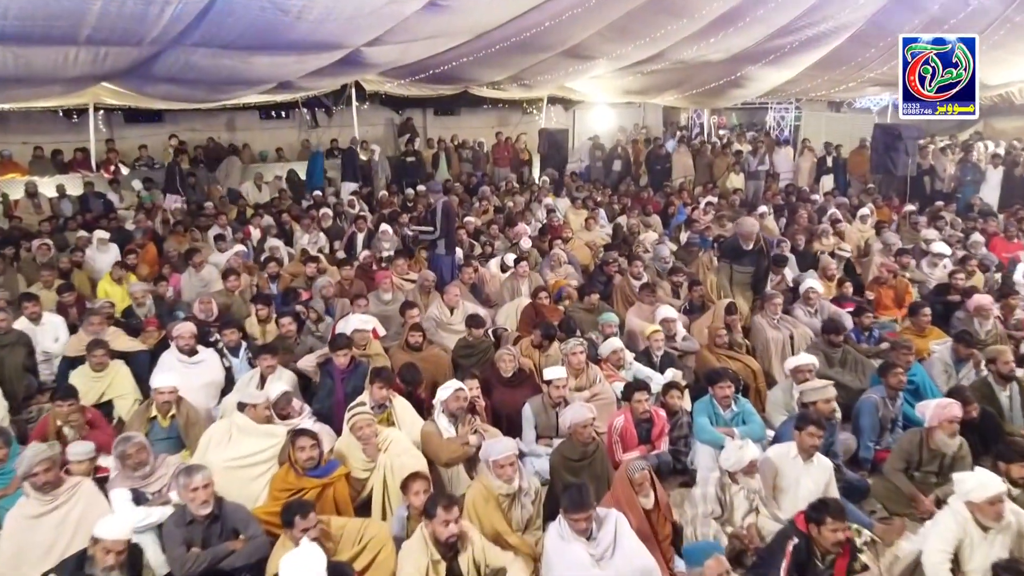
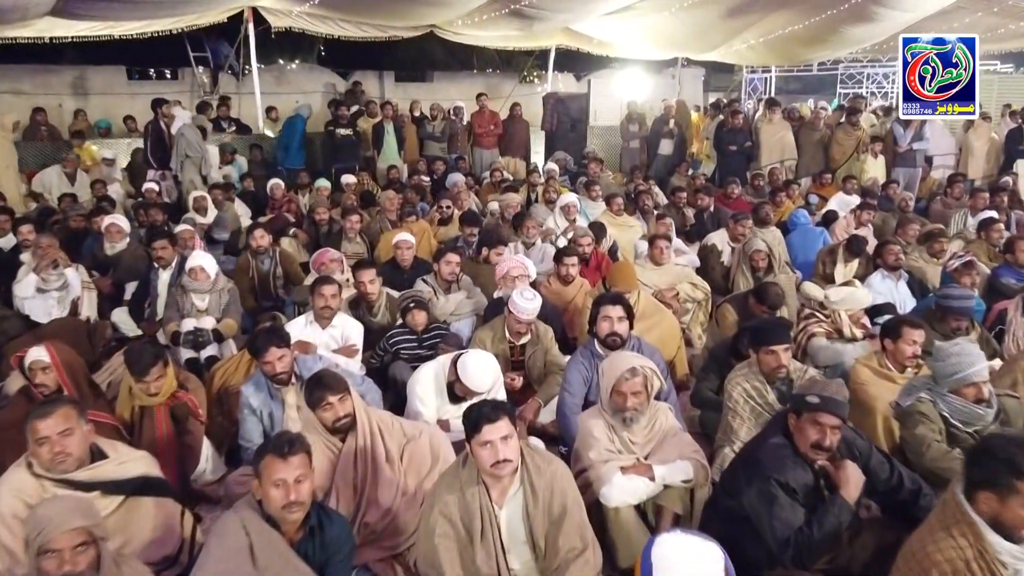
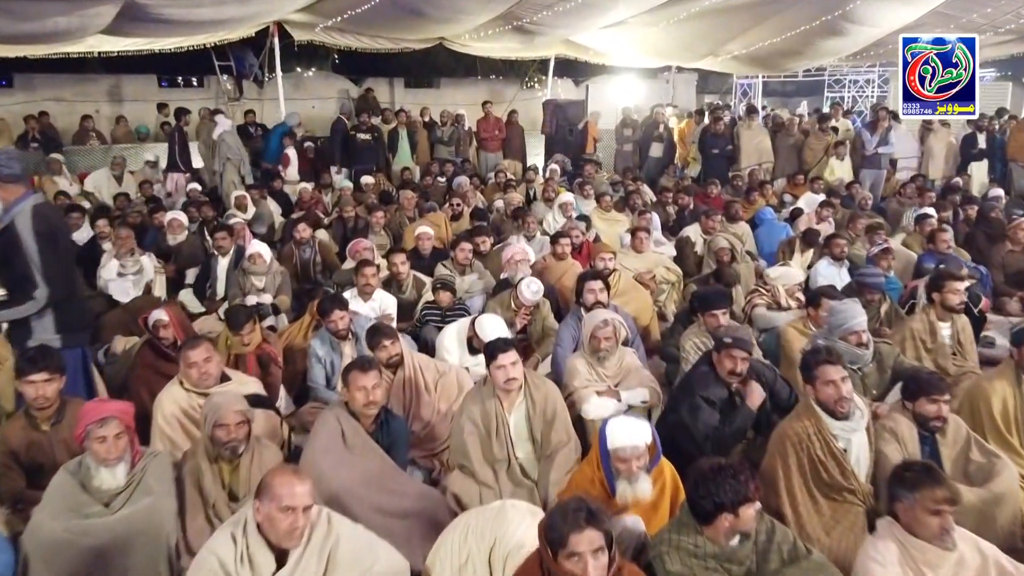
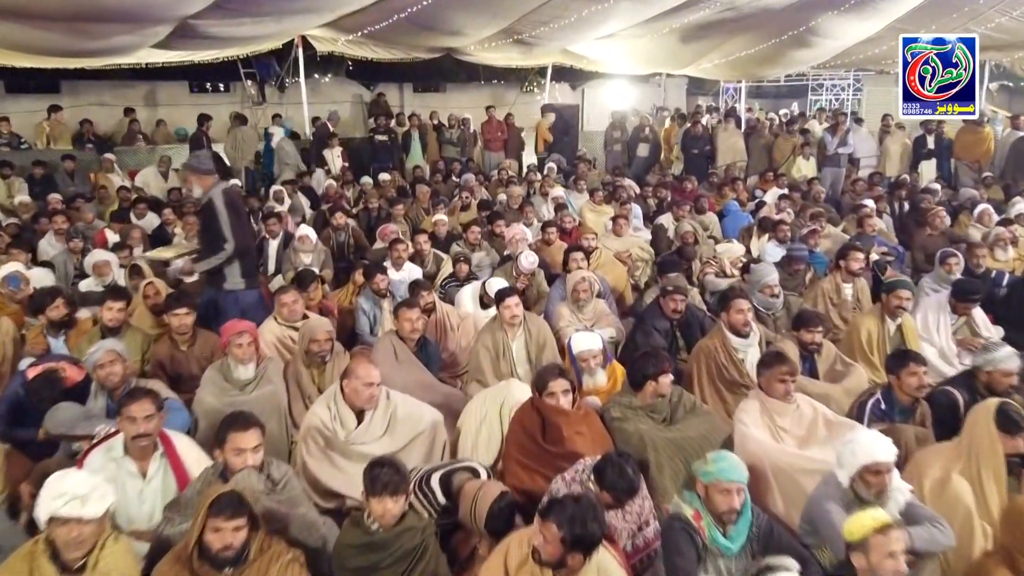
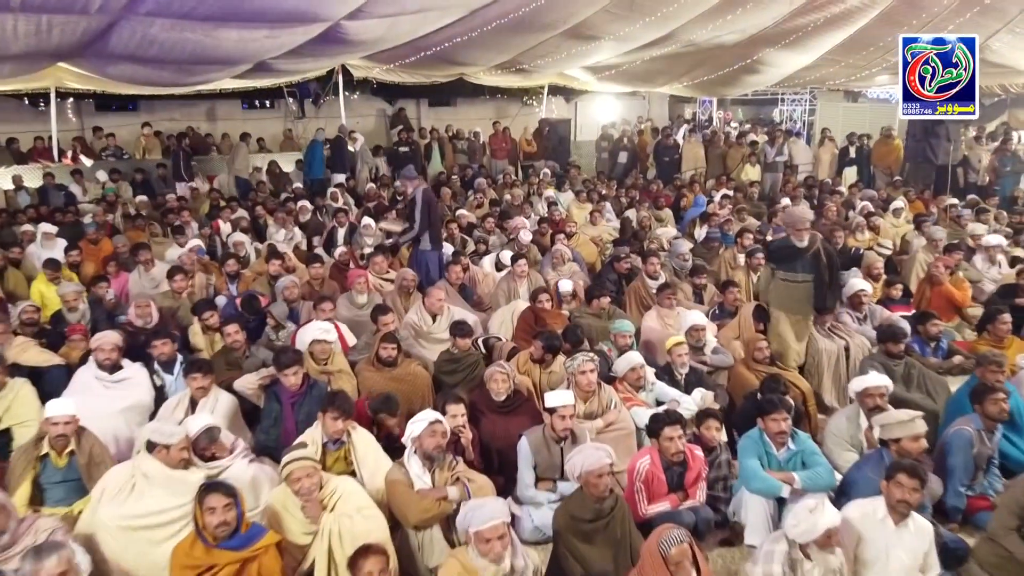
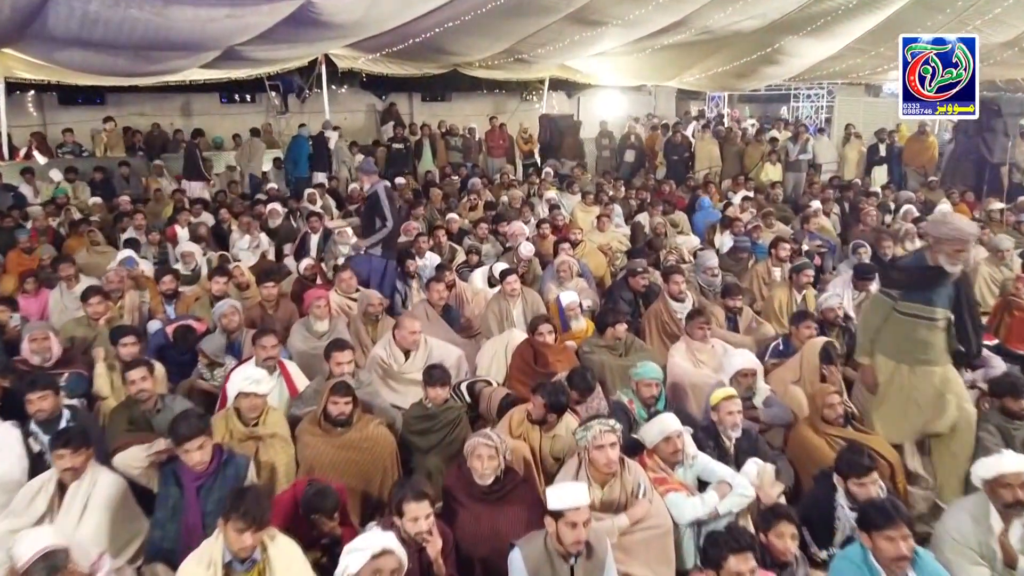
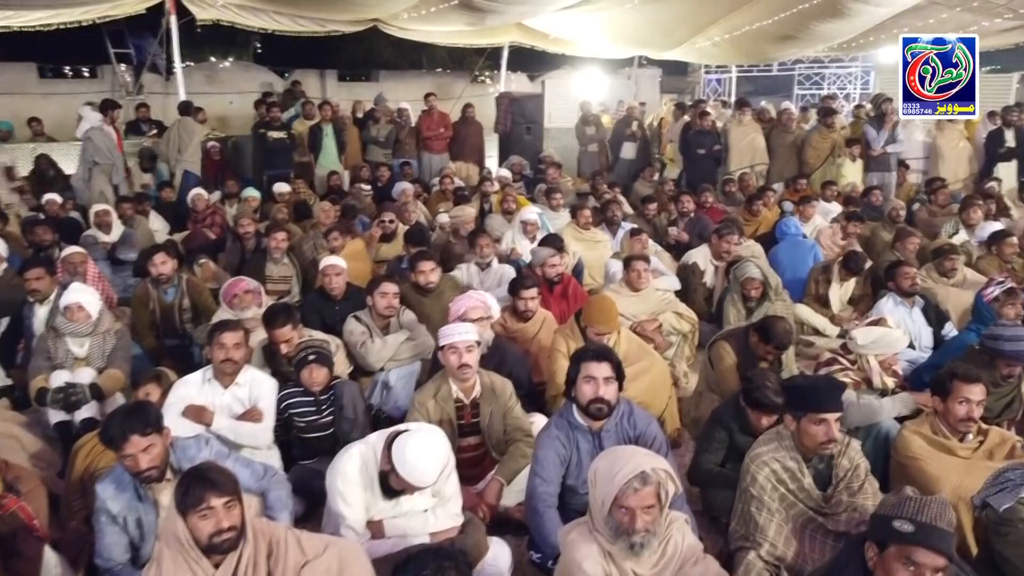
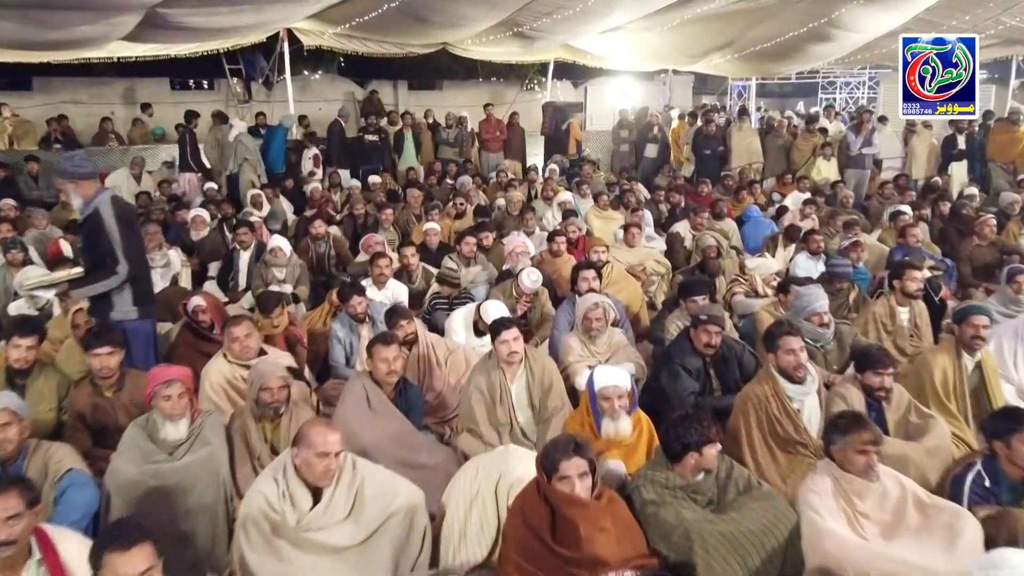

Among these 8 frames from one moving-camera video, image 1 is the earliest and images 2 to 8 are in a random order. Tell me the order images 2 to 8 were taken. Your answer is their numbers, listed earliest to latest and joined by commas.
5, 6, 4, 8, 3, 2, 7
